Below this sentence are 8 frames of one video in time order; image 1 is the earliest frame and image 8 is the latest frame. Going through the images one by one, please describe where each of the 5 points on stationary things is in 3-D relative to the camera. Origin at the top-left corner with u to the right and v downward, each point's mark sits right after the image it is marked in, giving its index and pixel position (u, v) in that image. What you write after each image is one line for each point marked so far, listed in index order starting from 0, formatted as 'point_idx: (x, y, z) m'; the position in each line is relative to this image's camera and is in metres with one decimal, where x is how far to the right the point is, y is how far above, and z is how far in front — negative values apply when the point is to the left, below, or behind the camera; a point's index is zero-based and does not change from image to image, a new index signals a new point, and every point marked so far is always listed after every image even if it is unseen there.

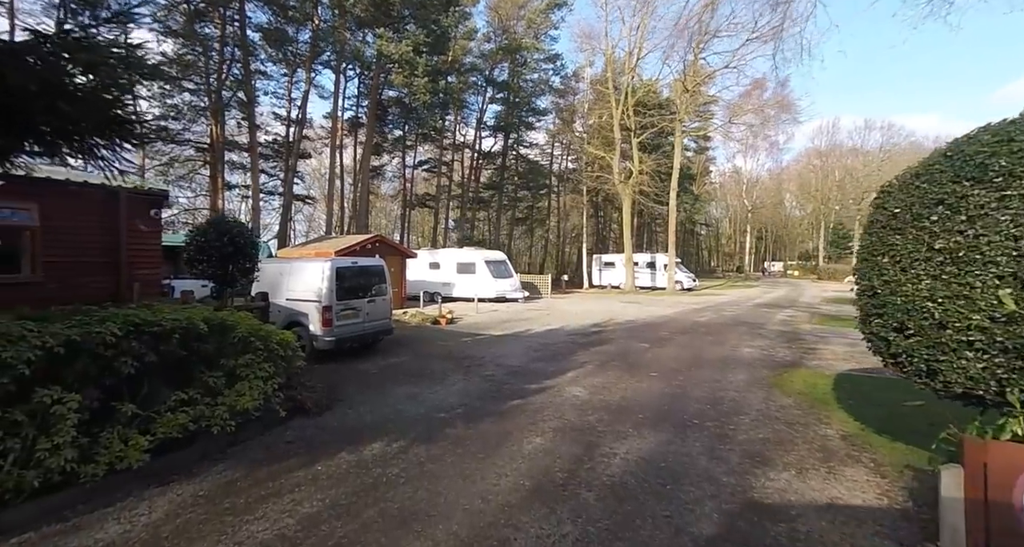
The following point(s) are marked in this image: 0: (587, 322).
0: (+2.3, -1.6, +15.3) m
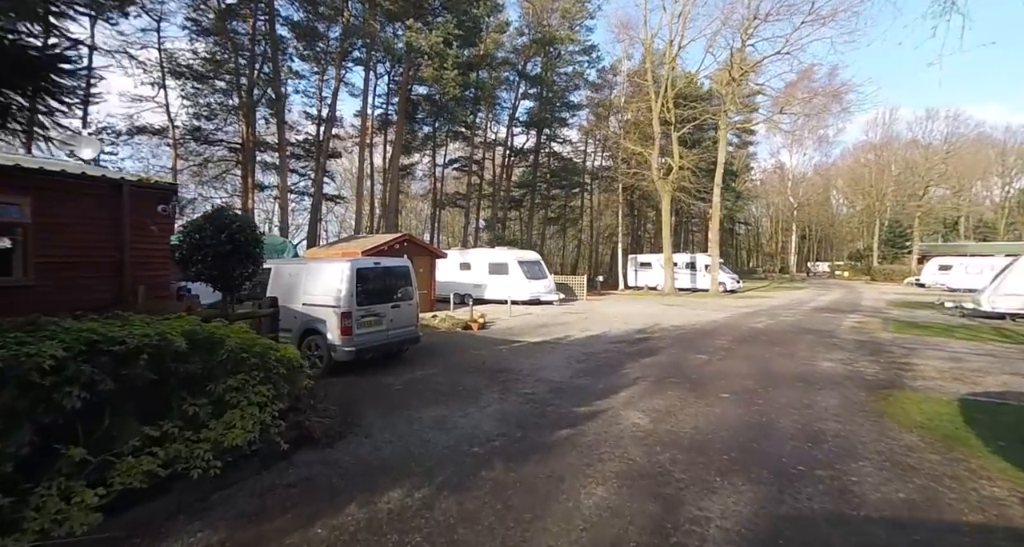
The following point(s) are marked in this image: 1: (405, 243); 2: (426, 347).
0: (+3.3, -1.6, +14.1) m
1: (-3.6, +1.0, +17.0) m
2: (-1.7, -1.5, +9.6) m
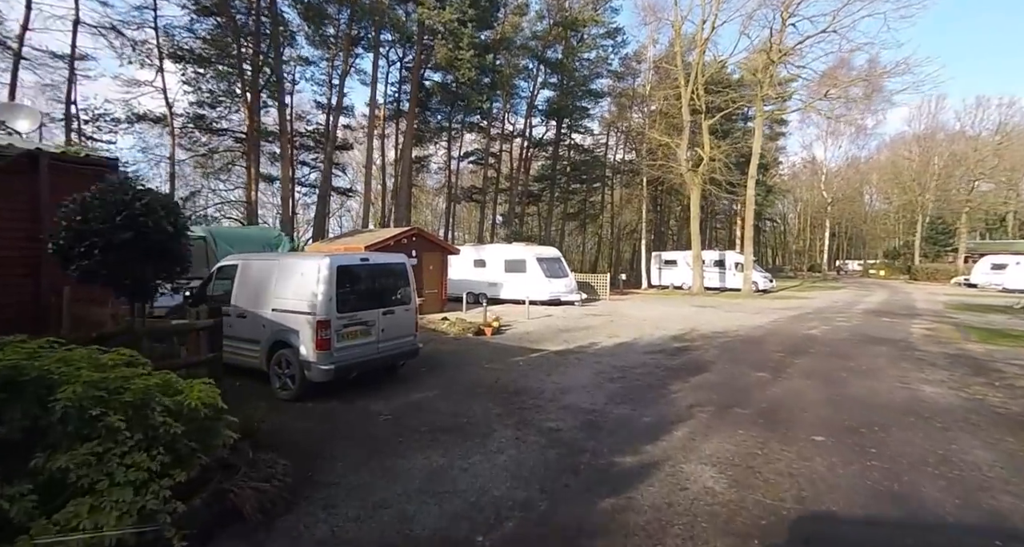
0: (+3.8, -1.6, +12.4) m
1: (-3.1, +1.1, +15.6) m
2: (-1.4, -1.4, +8.2) m
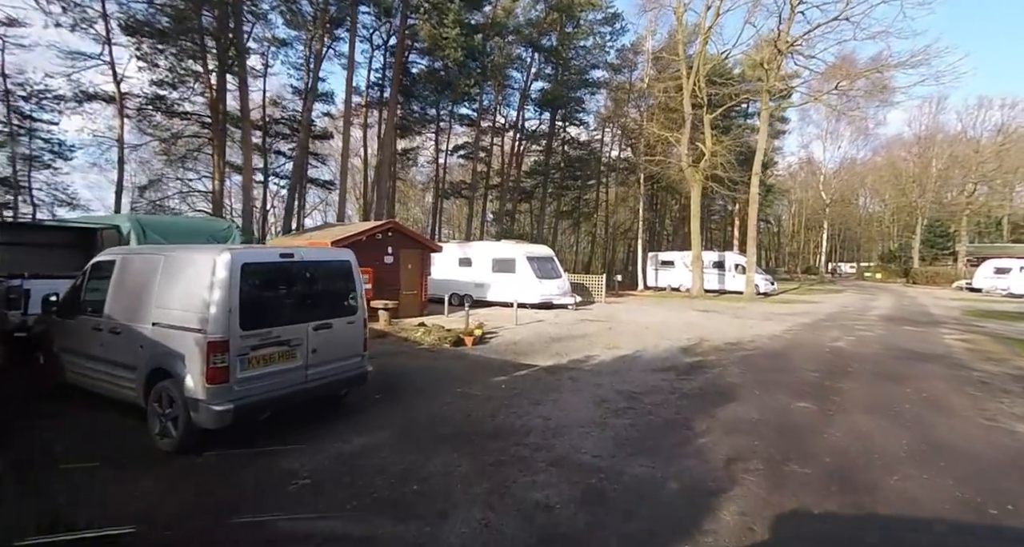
0: (+3.5, -1.6, +10.9) m
1: (-3.4, +1.1, +13.9) m
2: (-1.6, -1.4, +6.6) m
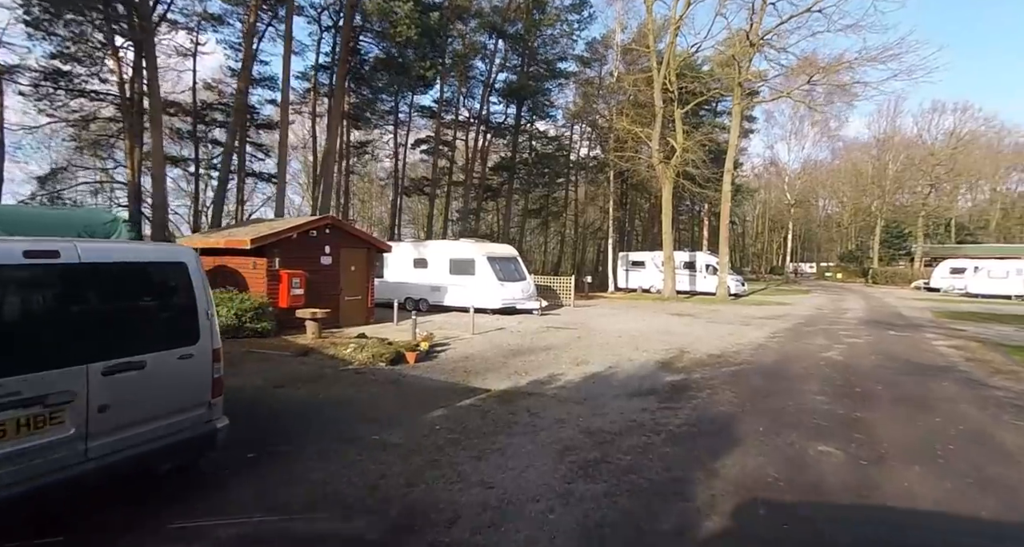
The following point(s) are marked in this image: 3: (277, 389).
0: (+2.6, -1.7, +9.5) m
1: (-4.5, +1.1, +12.1) m
2: (-2.3, -1.5, +4.8) m
3: (-3.0, -1.5, +6.3) m
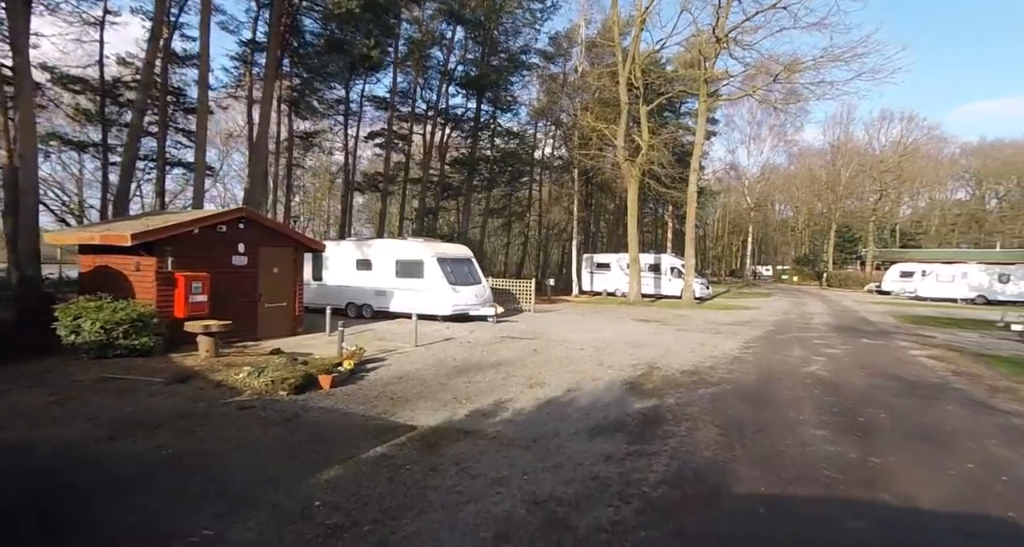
0: (+1.6, -1.8, +8.1) m
1: (-5.6, +1.0, +10.2) m
2: (-2.9, -1.5, +3.2) m
3: (-3.7, -1.5, +4.5) m
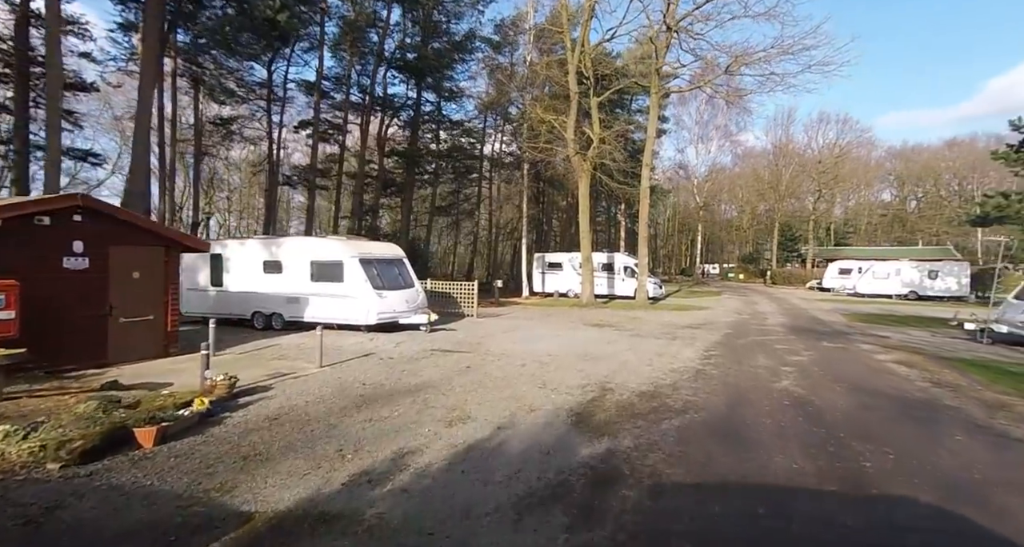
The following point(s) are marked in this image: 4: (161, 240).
0: (+0.6, -1.8, +6.4) m
1: (-6.8, +0.9, +7.9) m
2: (-3.5, -1.6, +1.1) m
3: (-4.4, -1.6, +2.4) m
4: (-6.5, +0.6, +9.1) m
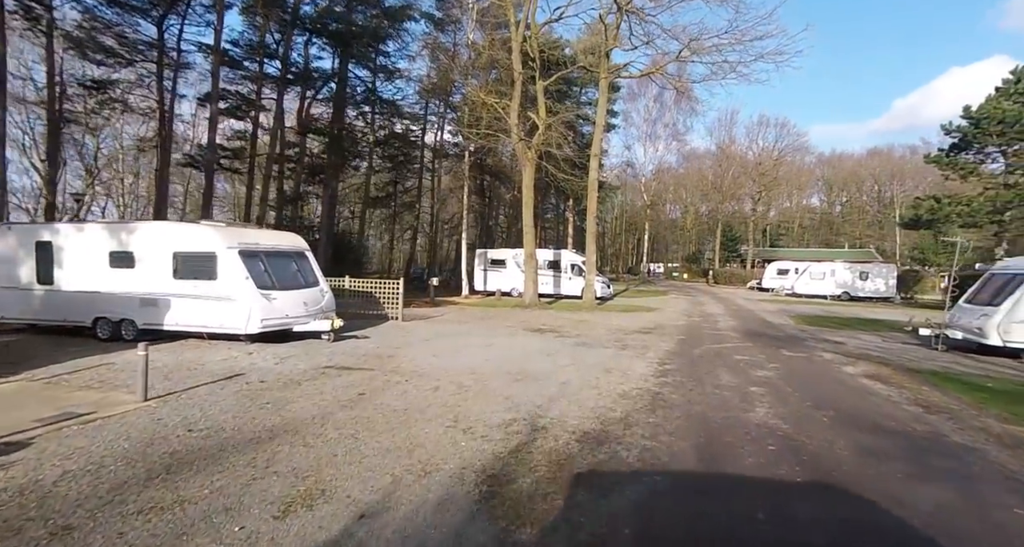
0: (-0.5, -1.8, +4.3) m
1: (-8.0, +1.0, +4.9) m
2: (-4.0, -1.6, -1.5) m
3: (-5.0, -1.6, -0.3) m
4: (-7.7, +0.7, +6.2) m
